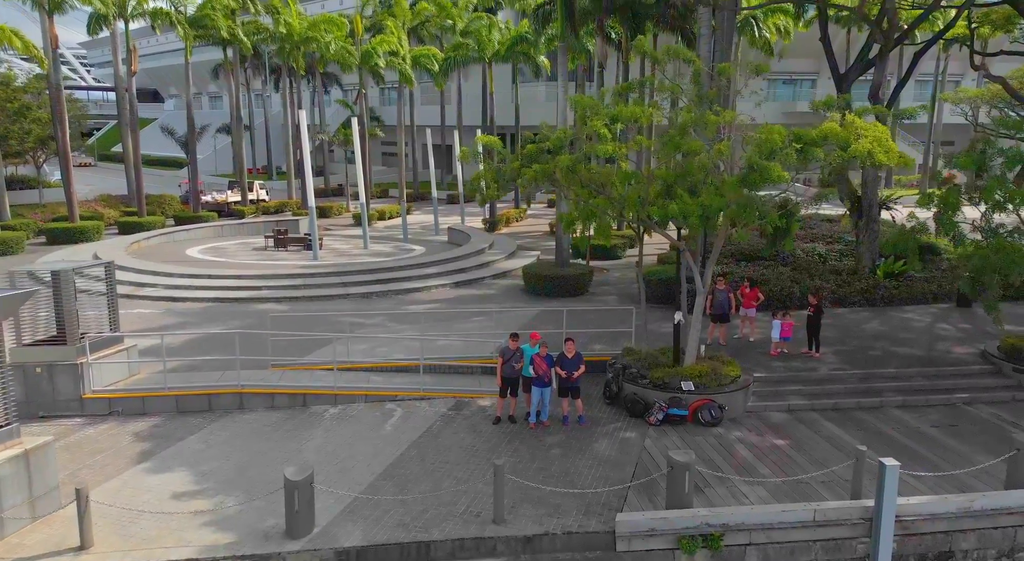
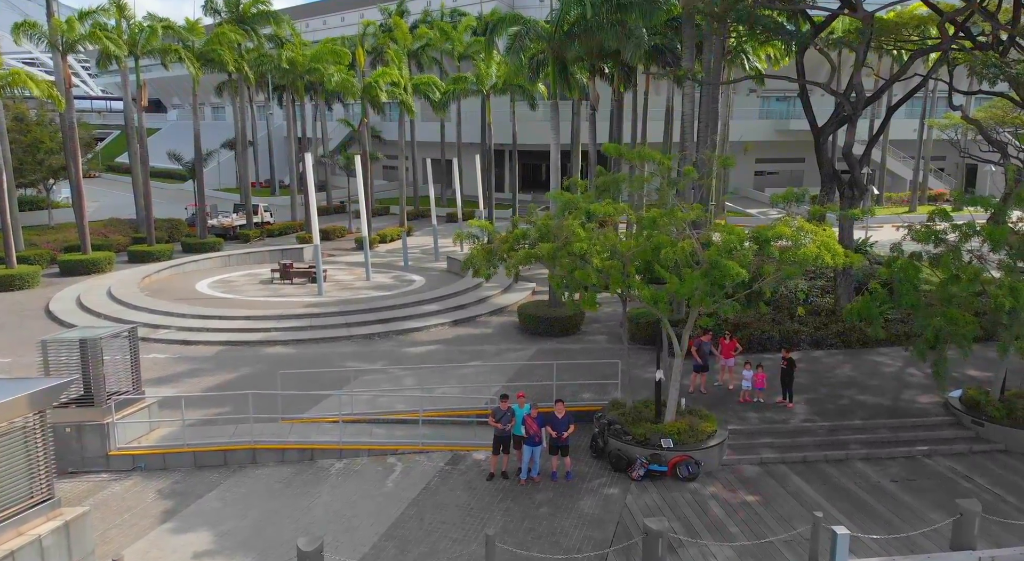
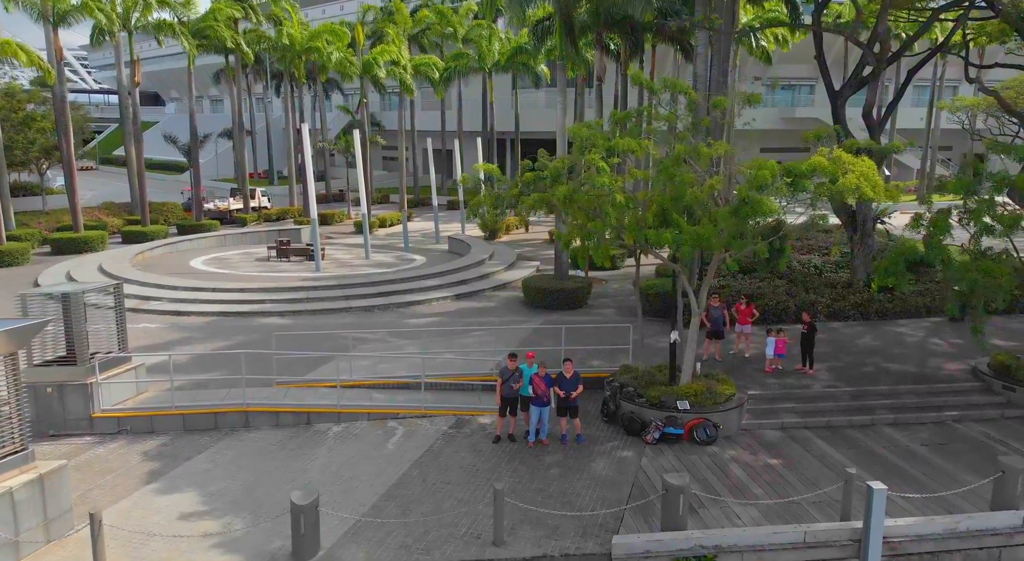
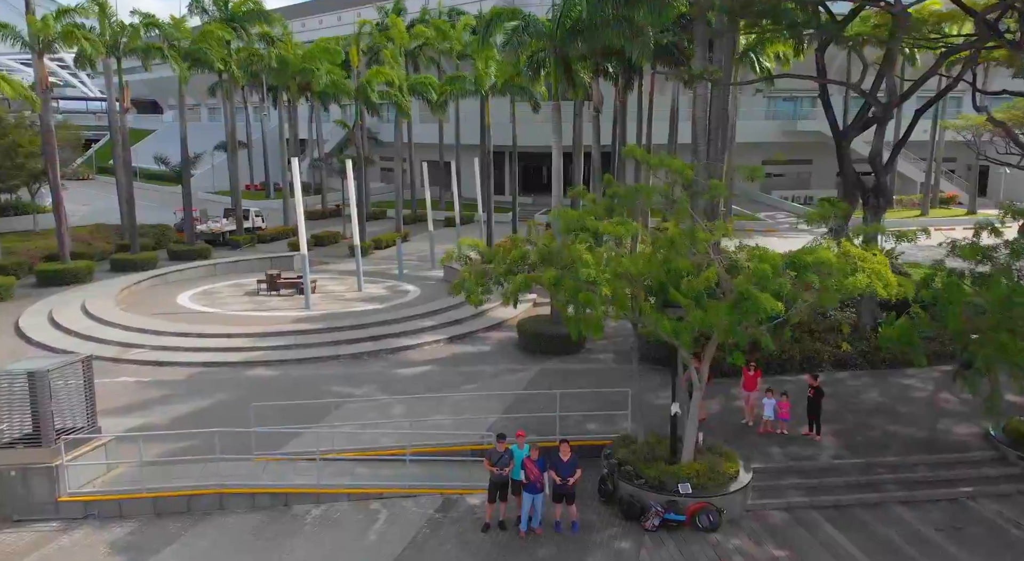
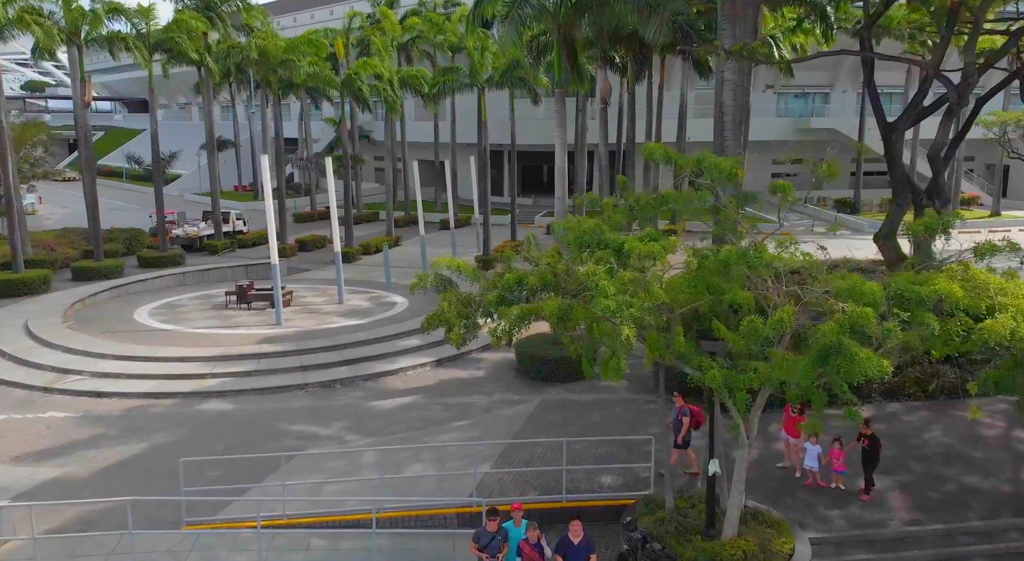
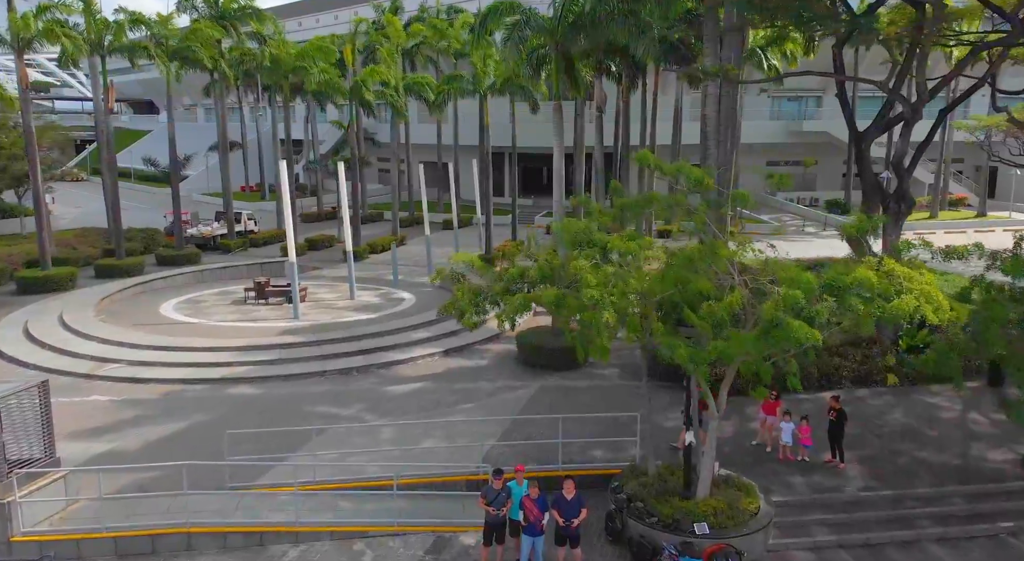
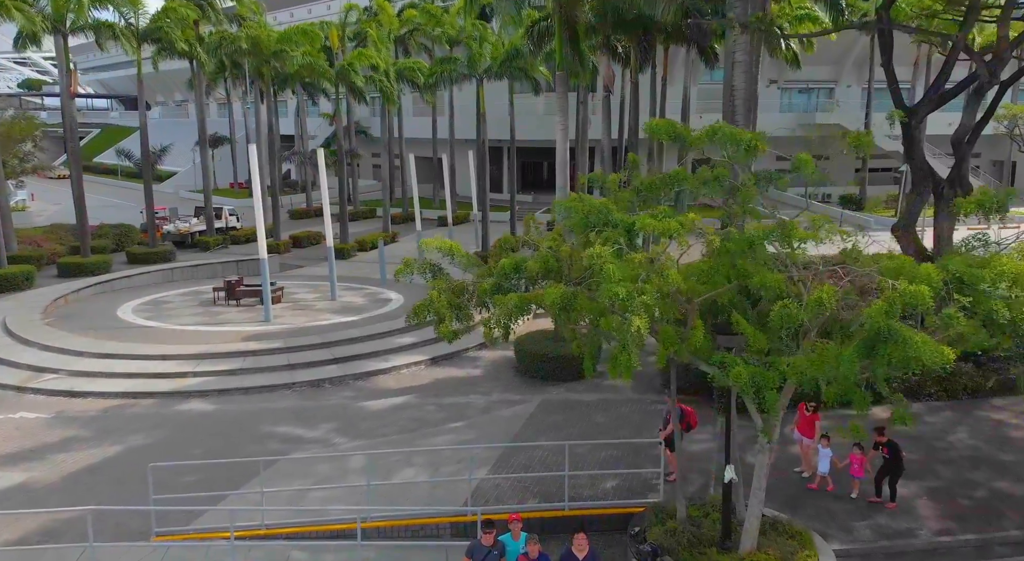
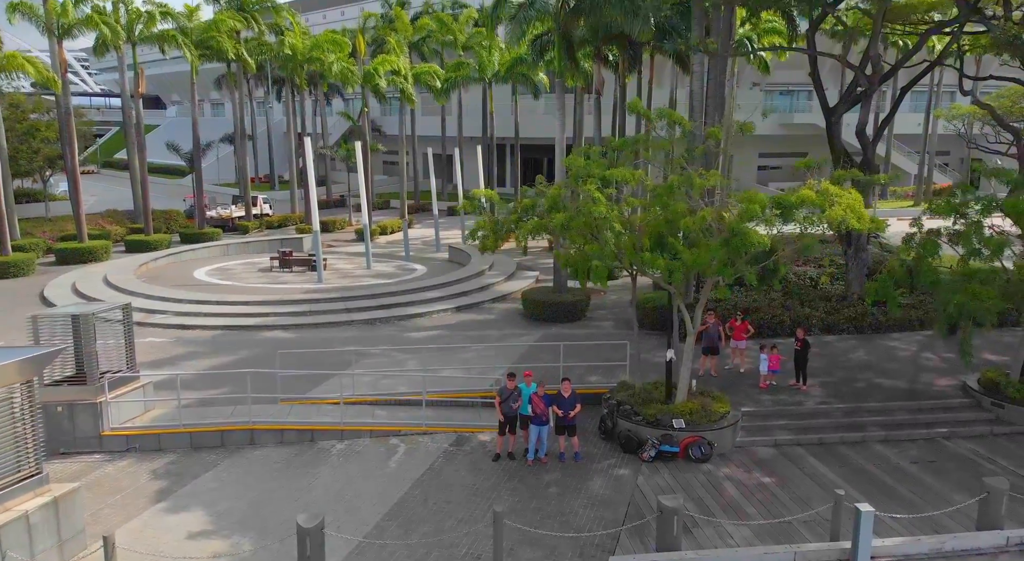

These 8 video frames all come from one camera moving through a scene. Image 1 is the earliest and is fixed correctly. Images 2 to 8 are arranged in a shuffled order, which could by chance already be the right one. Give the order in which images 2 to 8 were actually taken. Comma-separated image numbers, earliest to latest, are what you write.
3, 8, 2, 4, 6, 5, 7
